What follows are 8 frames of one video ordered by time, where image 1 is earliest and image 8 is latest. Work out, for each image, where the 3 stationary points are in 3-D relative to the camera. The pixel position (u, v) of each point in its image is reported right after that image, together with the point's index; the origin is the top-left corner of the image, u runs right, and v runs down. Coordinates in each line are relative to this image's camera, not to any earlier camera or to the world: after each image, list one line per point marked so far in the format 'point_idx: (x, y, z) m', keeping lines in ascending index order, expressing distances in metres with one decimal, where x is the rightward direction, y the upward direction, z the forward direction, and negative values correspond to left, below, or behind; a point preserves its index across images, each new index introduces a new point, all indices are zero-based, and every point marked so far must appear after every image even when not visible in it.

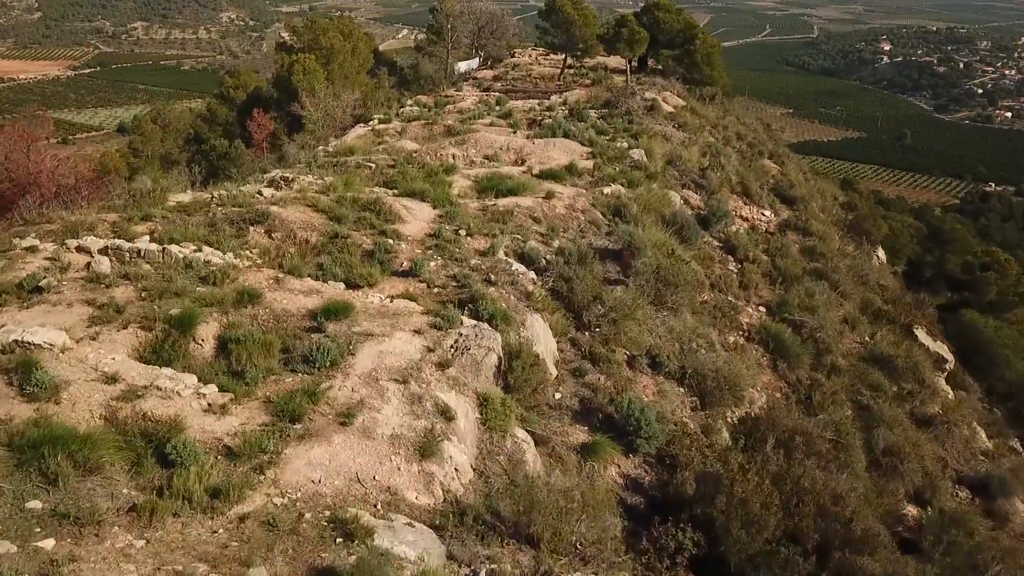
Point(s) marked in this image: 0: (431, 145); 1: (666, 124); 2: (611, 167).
0: (-1.7, +3.0, +16.9) m
1: (+3.8, +4.0, +19.5) m
2: (+1.9, +2.3, +15.2) m
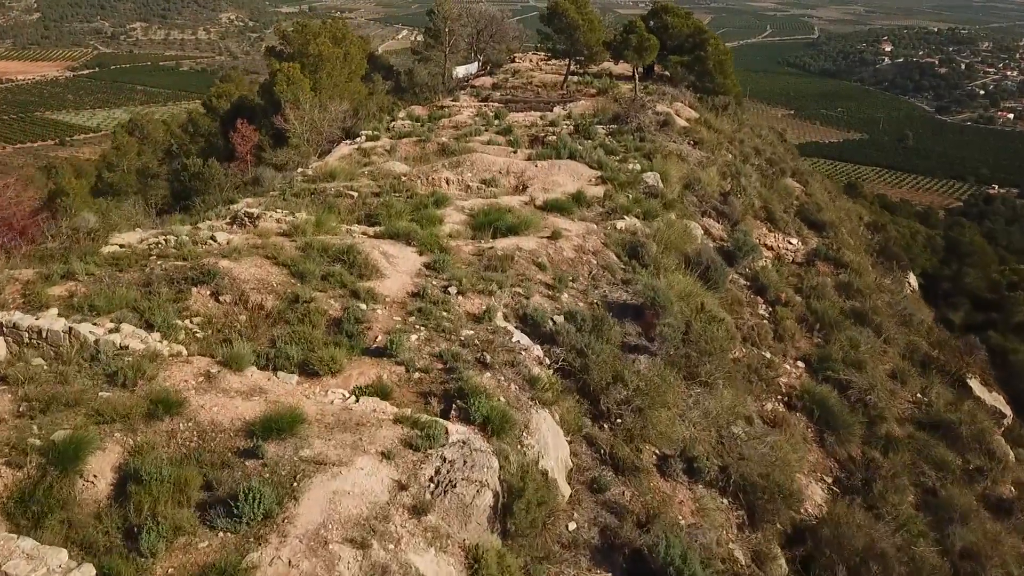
0: (-1.7, +2.3, +15.2) m
1: (+3.8, +3.3, +17.8) m
2: (+1.9, +1.5, +13.5) m
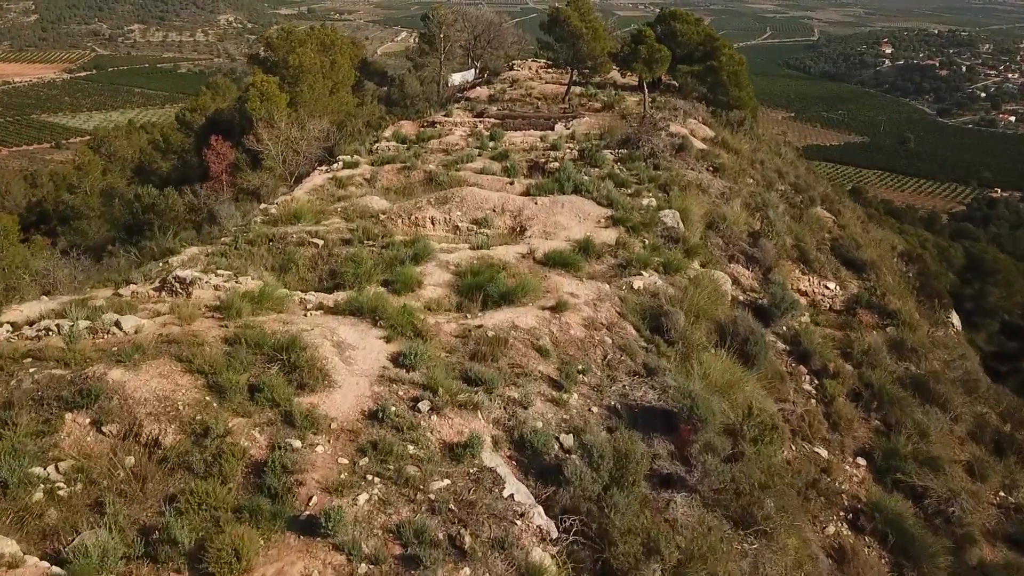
0: (-1.8, +1.4, +13.1) m
1: (+3.7, +2.3, +15.7) m
2: (+1.9, +0.6, +11.4) m
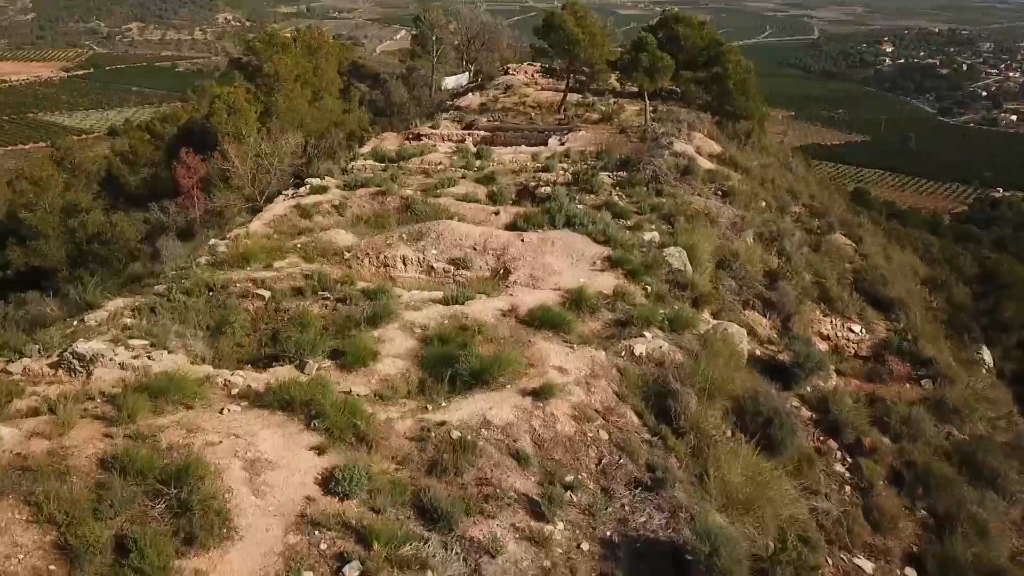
0: (-2.0, +0.7, +11.5) m
1: (+3.5, +1.7, +14.1) m
2: (+1.6, -0.1, +9.8) m
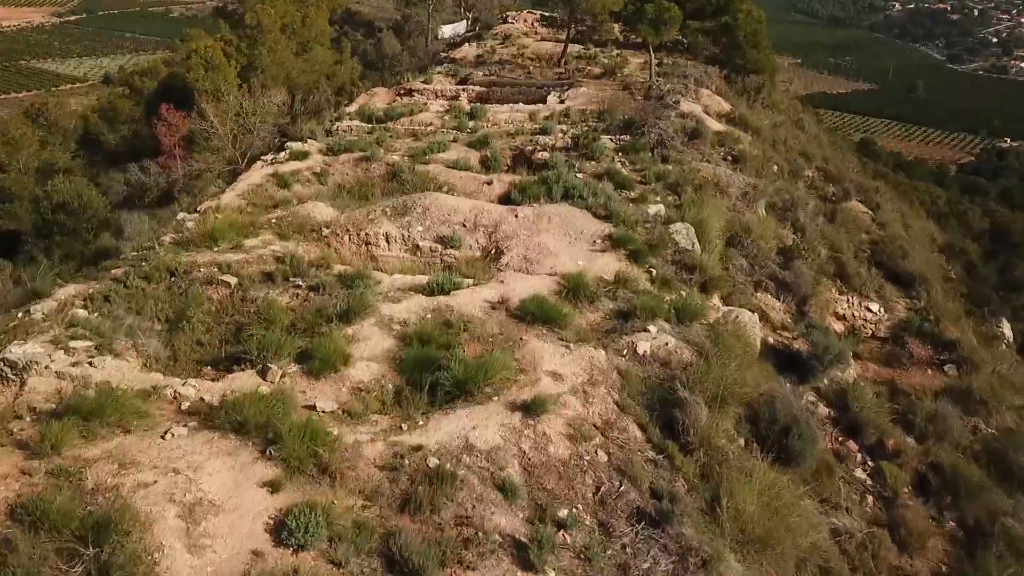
0: (-2.1, +1.0, +10.6) m
1: (+3.4, +2.1, +13.1) m
2: (+1.5, +0.1, +9.0) m
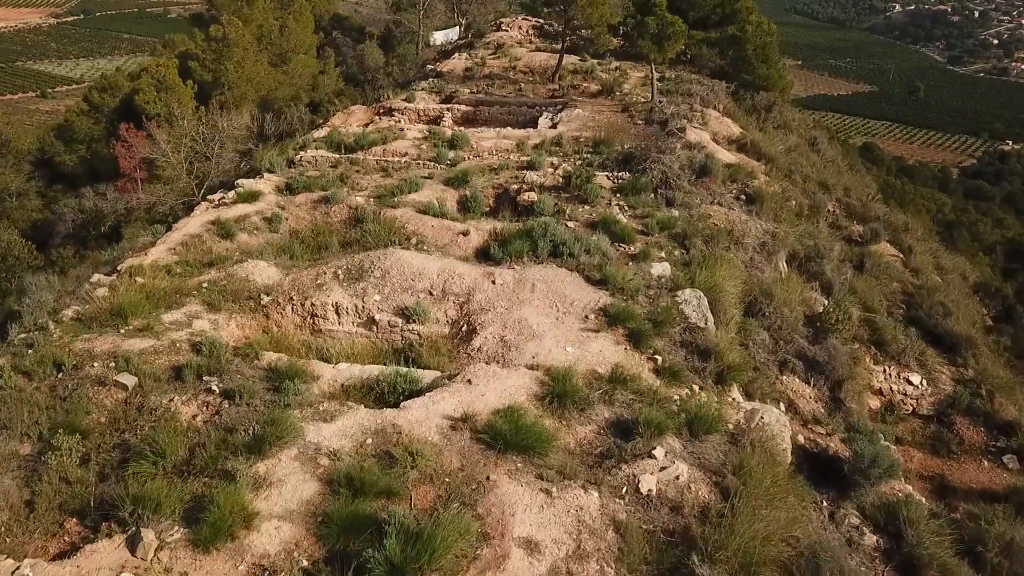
0: (-2.4, +0.1, +8.9) m
1: (+3.2, +1.2, +11.4) m
2: (+1.3, -0.7, +7.3) m
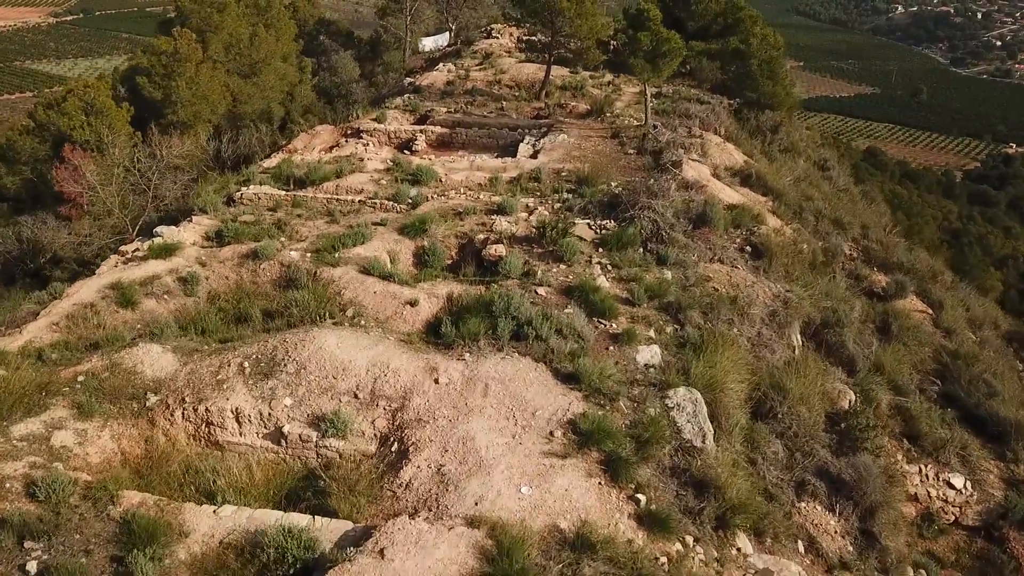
0: (-2.8, -0.7, +7.1) m
1: (+2.7, +0.4, +9.7) m
2: (+0.8, -1.6, +5.5) m
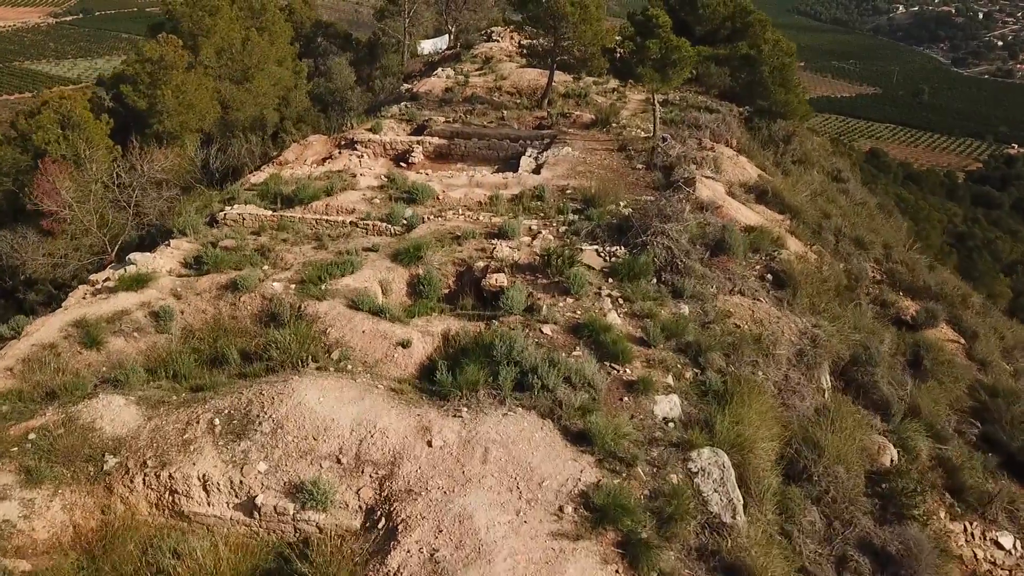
0: (-2.8, -1.1, +6.4) m
1: (+2.7, 0.0, +8.9) m
2: (+0.8, -2.0, +4.8) m
